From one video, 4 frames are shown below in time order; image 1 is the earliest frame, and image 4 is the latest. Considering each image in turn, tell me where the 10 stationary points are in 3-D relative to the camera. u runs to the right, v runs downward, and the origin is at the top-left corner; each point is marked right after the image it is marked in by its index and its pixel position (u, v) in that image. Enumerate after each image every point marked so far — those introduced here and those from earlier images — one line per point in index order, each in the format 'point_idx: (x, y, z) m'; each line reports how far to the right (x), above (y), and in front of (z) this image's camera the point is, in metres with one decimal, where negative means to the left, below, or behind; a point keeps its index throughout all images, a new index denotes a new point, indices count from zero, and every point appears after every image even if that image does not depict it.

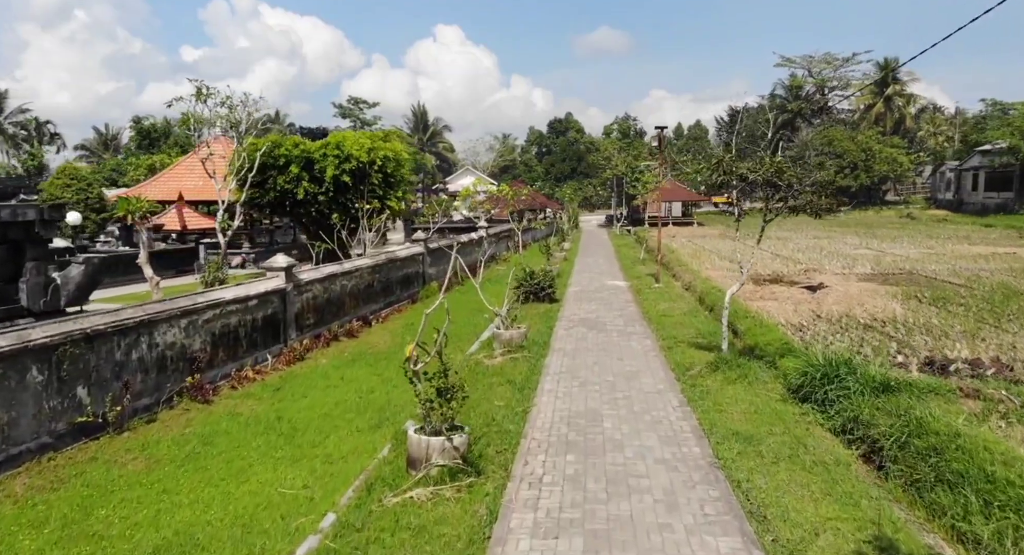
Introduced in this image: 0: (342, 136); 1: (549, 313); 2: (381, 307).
0: (-3.8, +3.1, +15.0) m
1: (+0.7, -0.7, +12.6) m
2: (-2.7, -0.6, +14.0) m
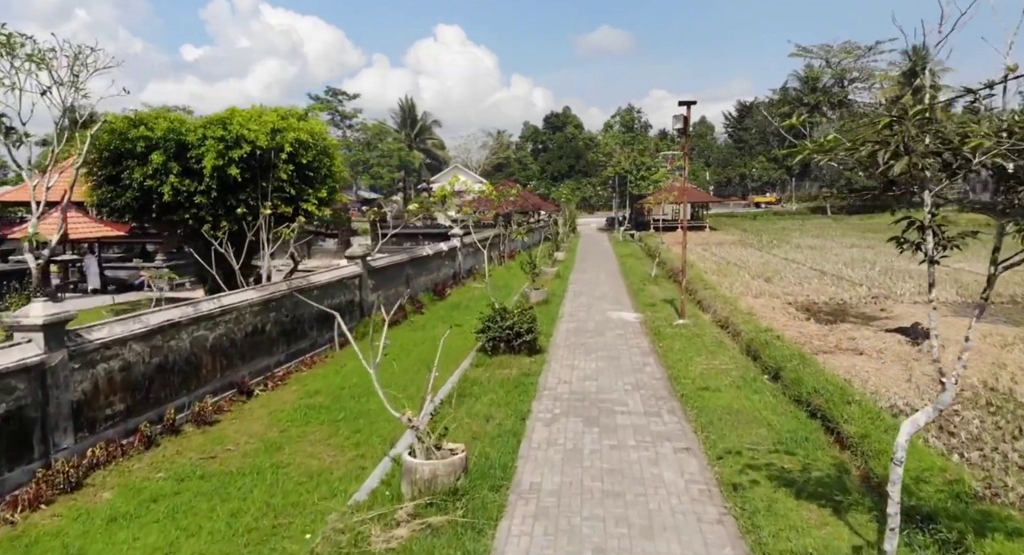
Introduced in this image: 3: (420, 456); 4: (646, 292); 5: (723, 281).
0: (-4.3, +2.6, +10.5) m
1: (+0.1, -1.2, +8.0) m
2: (-3.3, -1.2, +9.5) m
3: (-0.7, -1.3, +4.9) m
4: (+3.1, -0.3, +15.4) m
5: (+5.0, -0.1, +16.2) m
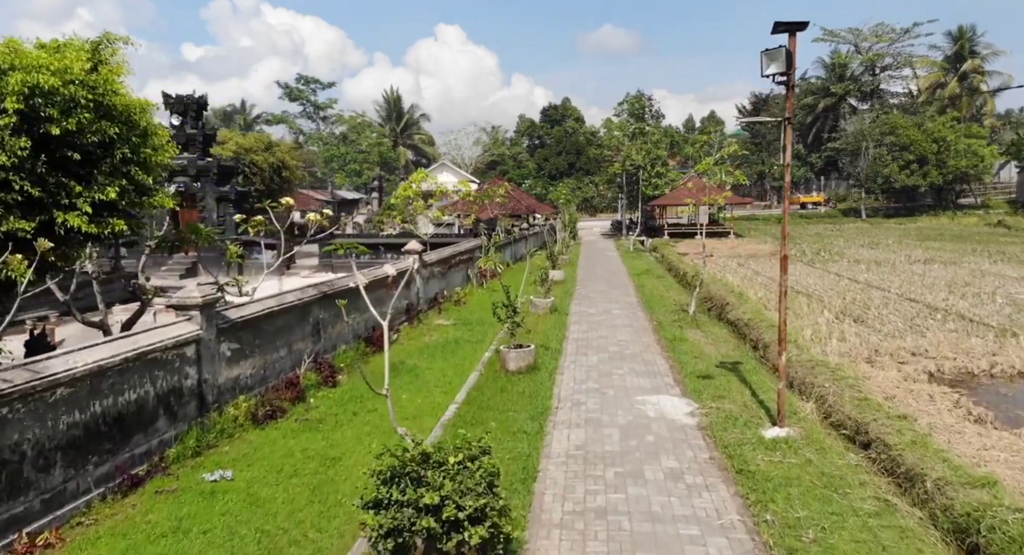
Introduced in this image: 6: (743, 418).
0: (-4.8, +1.9, +5.1) m
1: (-0.3, -1.9, +2.7) m
2: (-3.7, -1.9, +4.1) m
3: (-1.1, -2.0, -0.4) m
4: (+2.6, -1.0, +10.1) m
5: (+4.6, -0.8, +10.9) m
6: (+2.3, -1.4, +6.7) m
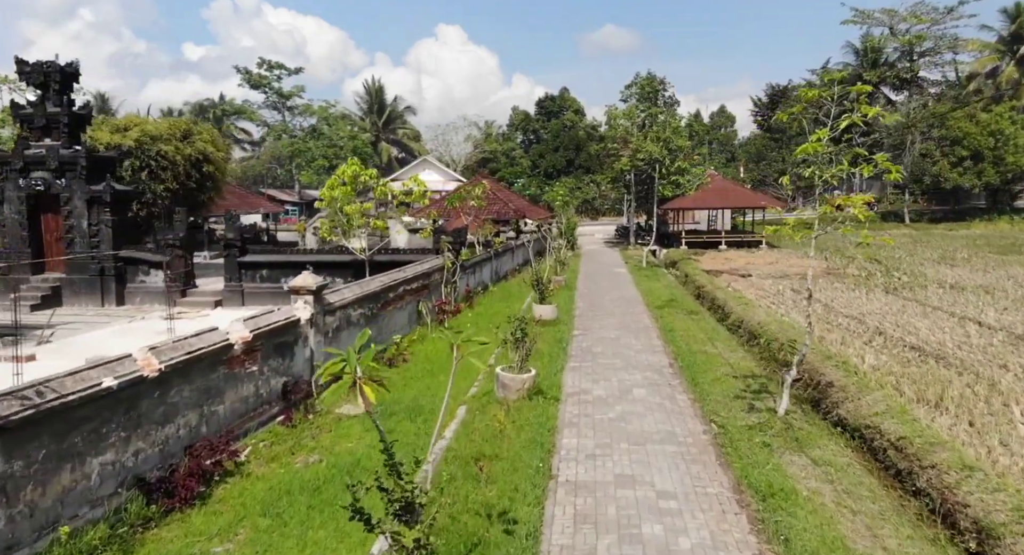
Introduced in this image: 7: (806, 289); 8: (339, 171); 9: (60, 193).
0: (-5.3, +1.2, -0.1) m
1: (-0.8, -2.6, -2.6) m
2: (-4.3, -2.5, -1.1) m
3: (-1.6, -2.6, -5.7) m
4: (+2.1, -1.7, +4.8) m
5: (+4.1, -1.4, +5.6) m
6: (+1.7, -2.1, +1.5) m
7: (+6.4, -0.3, +14.8) m
8: (-3.7, +1.5, +13.3) m
9: (-9.9, +1.9, +14.9) m
